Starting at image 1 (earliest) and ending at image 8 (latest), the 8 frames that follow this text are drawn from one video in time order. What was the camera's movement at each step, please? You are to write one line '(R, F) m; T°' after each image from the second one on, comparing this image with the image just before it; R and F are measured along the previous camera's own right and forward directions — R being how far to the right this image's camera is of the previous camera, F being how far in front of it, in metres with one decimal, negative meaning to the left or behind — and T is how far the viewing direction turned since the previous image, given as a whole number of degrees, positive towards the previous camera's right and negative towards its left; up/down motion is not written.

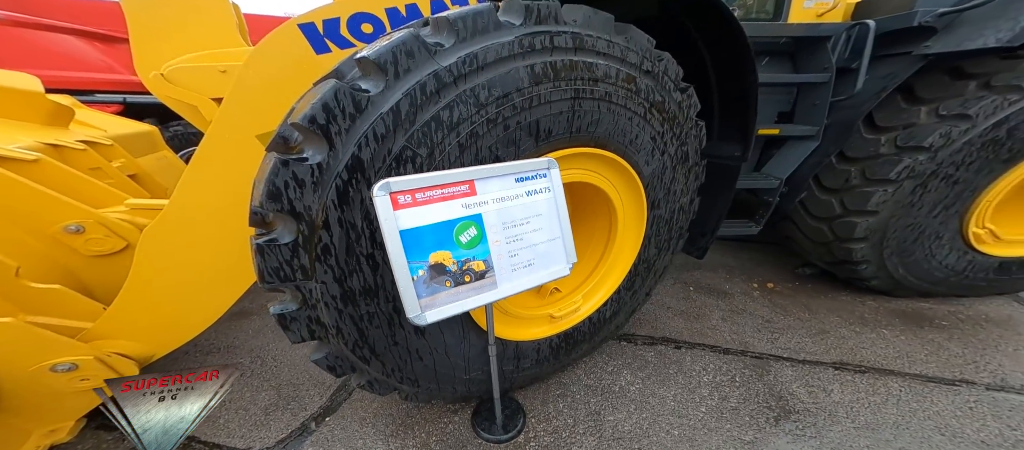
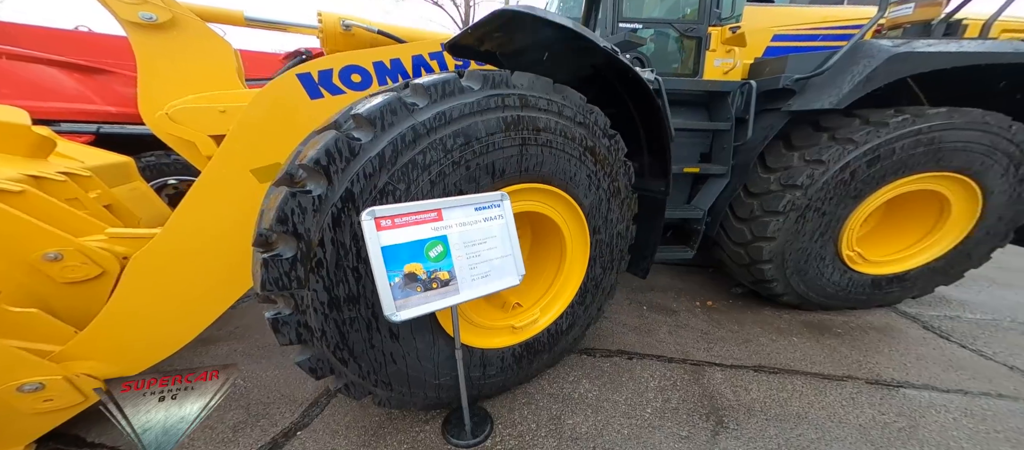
(+0.1, -0.2) m; +4°
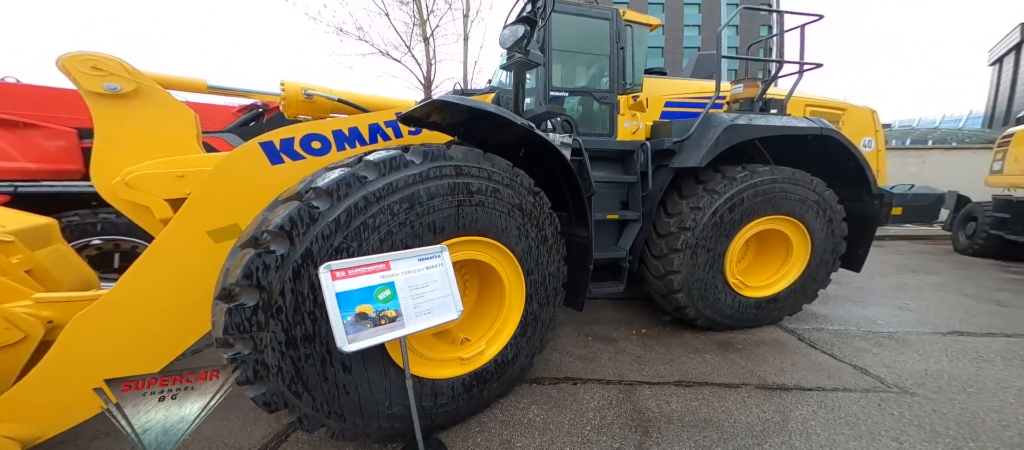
(+0.1, -0.3) m; +6°
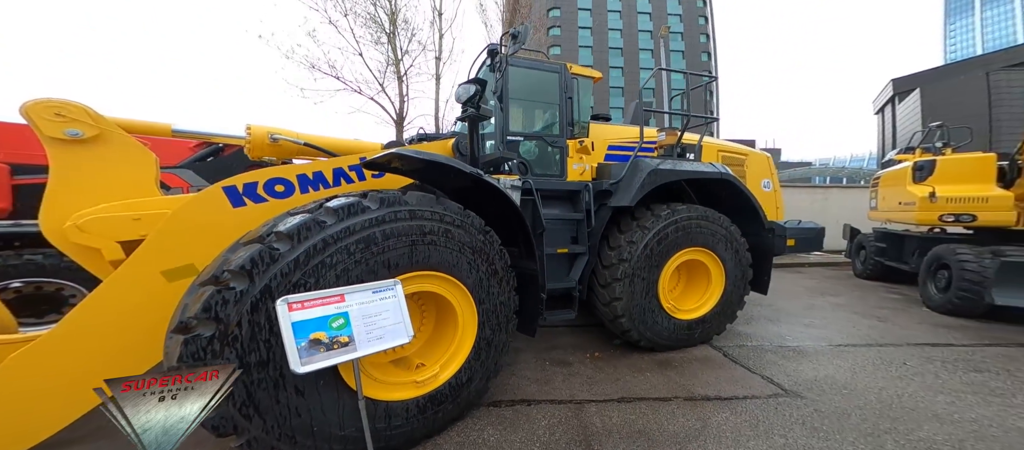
(+0.1, -0.2) m; +4°
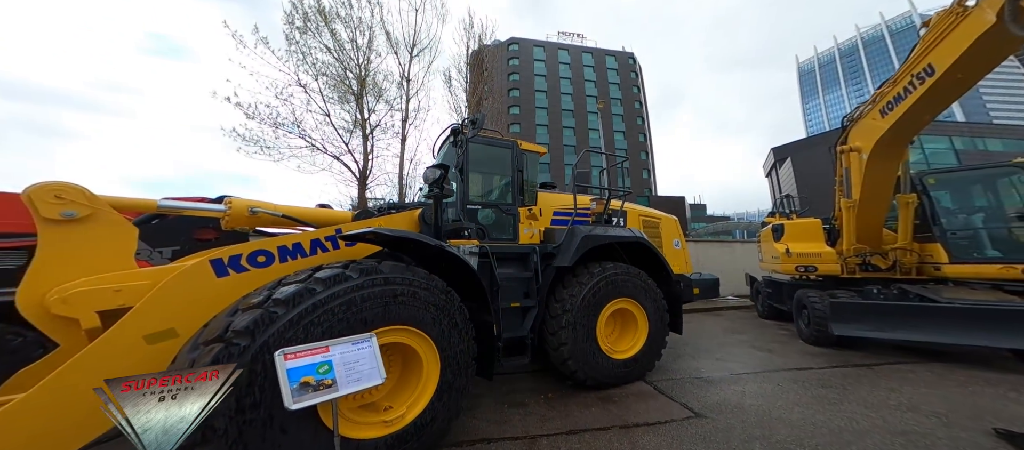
(0.0, -0.5) m; +6°
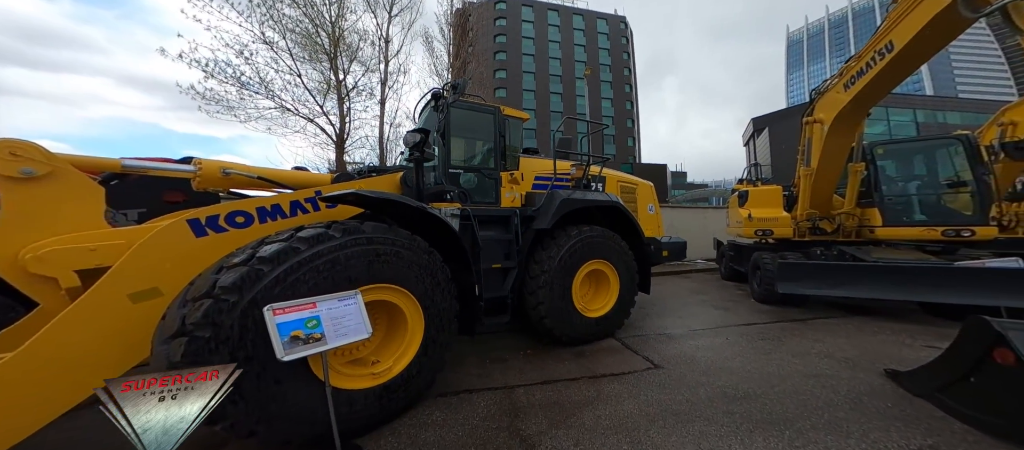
(0.0, -0.1) m; +3°
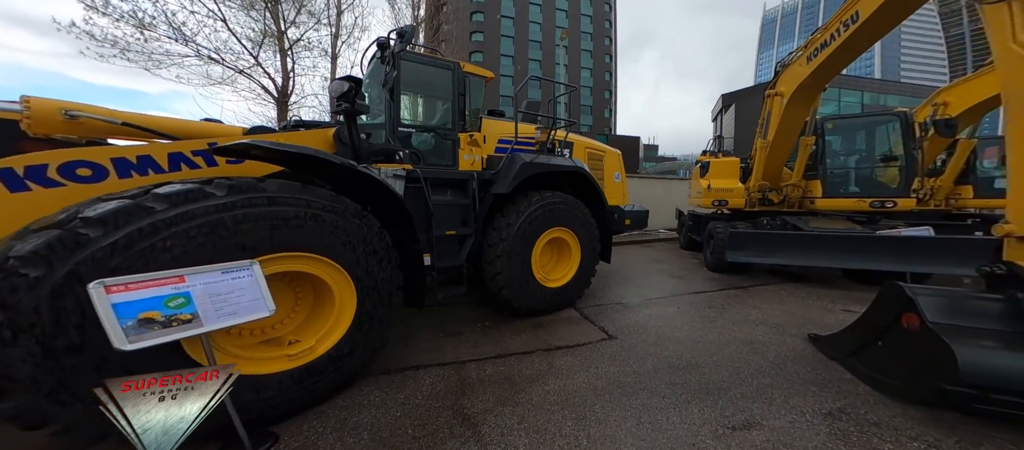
(+0.1, +0.3) m; +5°
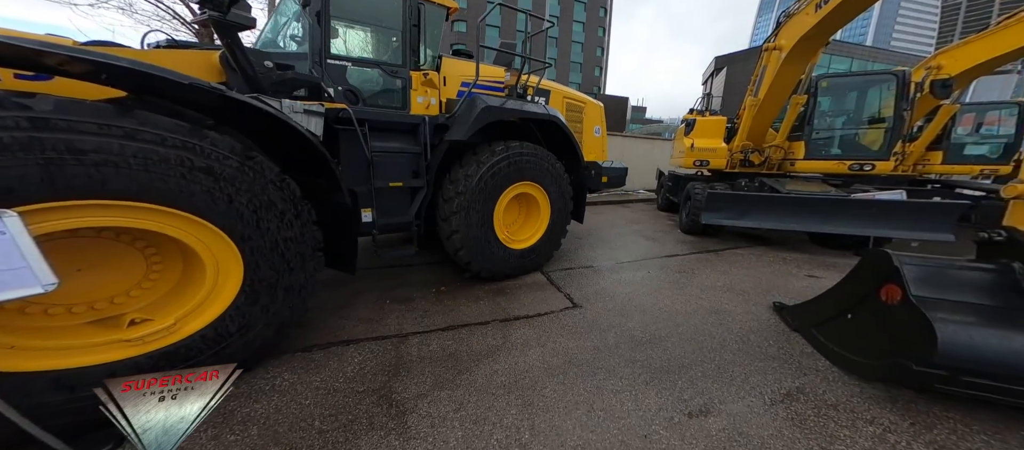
(+0.2, +0.4) m; +3°
